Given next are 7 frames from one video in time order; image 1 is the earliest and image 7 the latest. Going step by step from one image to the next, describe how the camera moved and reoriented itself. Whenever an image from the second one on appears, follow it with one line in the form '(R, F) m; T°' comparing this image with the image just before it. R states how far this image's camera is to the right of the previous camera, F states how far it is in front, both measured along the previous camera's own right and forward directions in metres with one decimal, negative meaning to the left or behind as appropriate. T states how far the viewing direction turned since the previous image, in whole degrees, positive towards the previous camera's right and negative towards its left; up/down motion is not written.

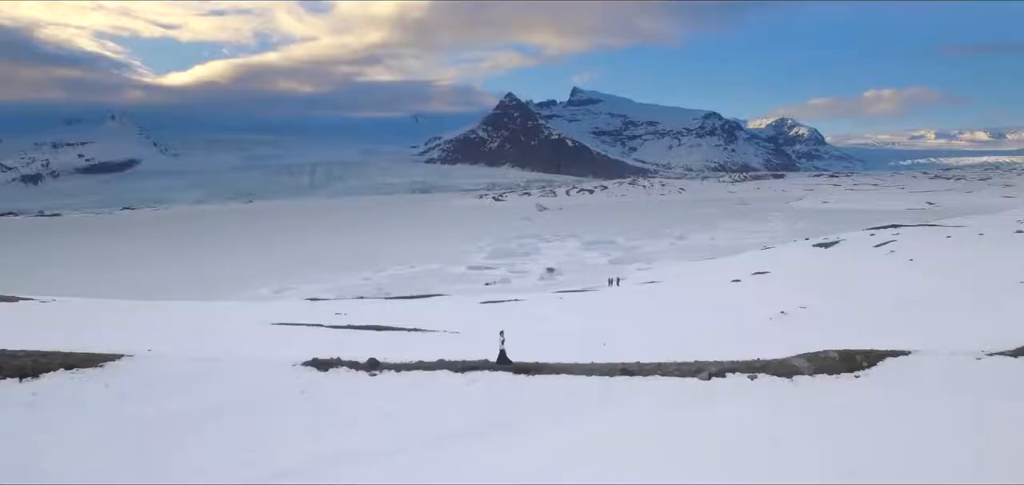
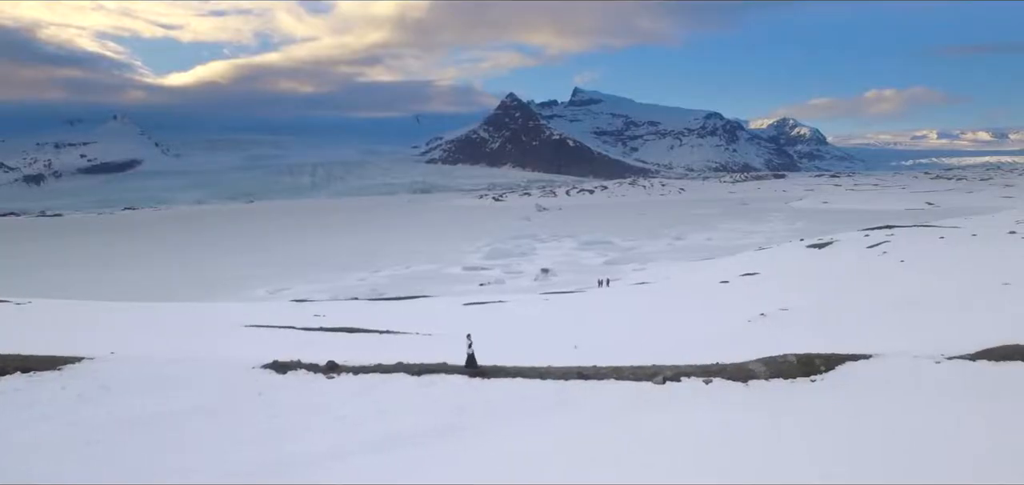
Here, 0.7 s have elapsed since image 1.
(+0.5, 0.0) m; 0°
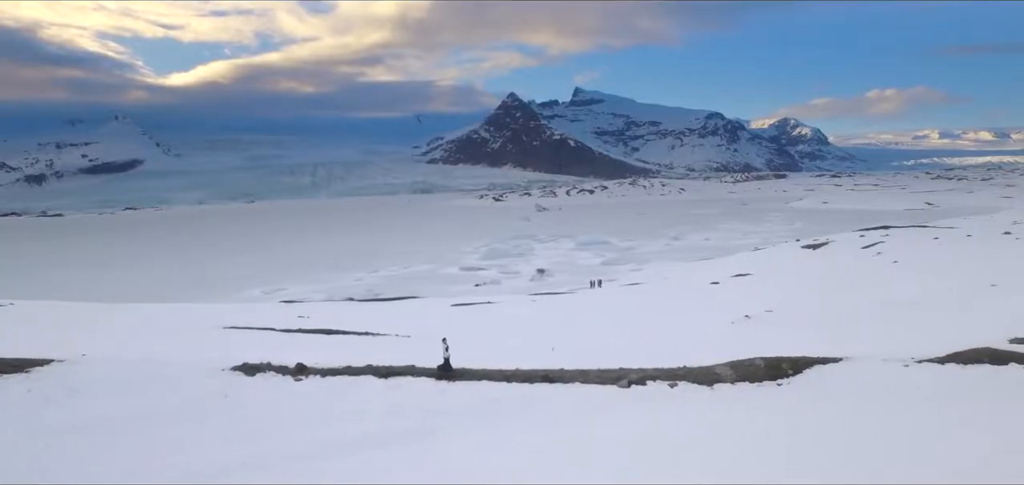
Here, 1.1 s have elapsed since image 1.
(+0.4, 0.0) m; 0°
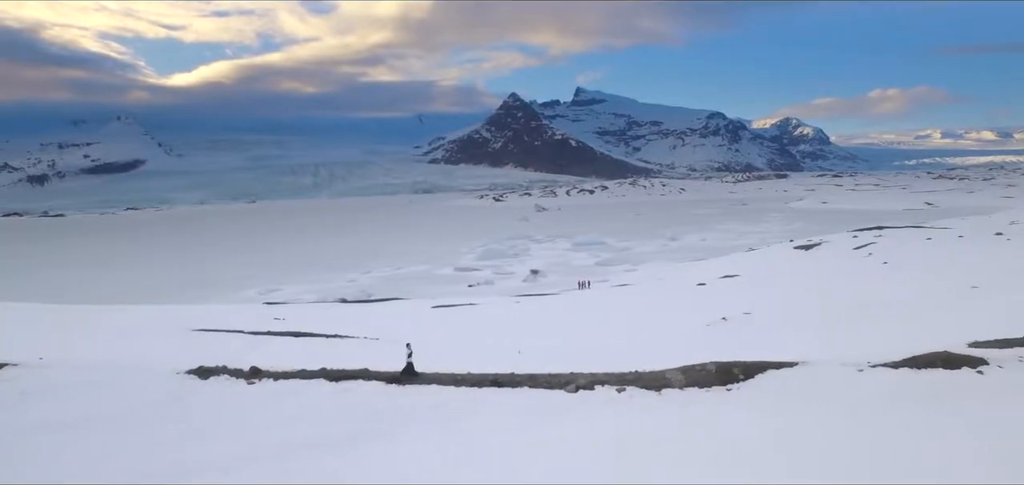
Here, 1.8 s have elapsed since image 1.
(+0.6, +0.1) m; 0°
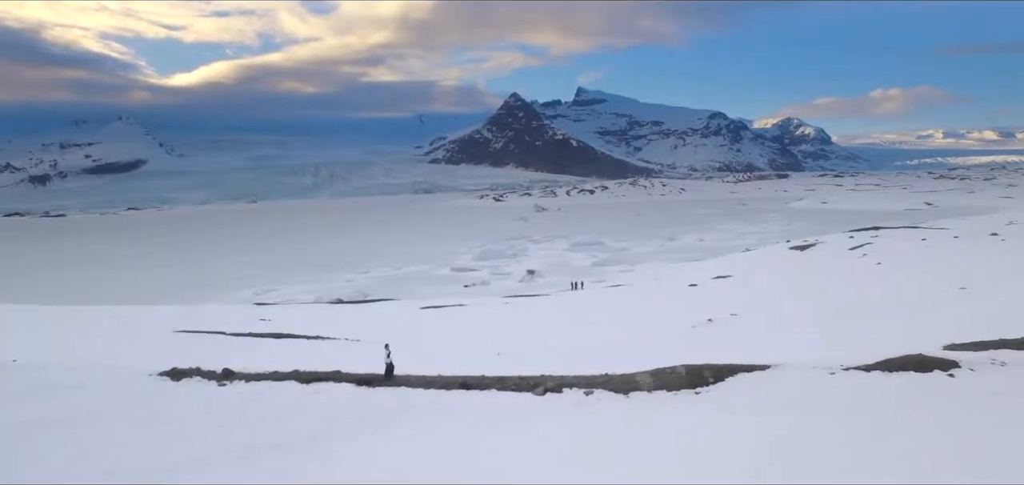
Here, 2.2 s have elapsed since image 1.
(+0.4, 0.0) m; 0°
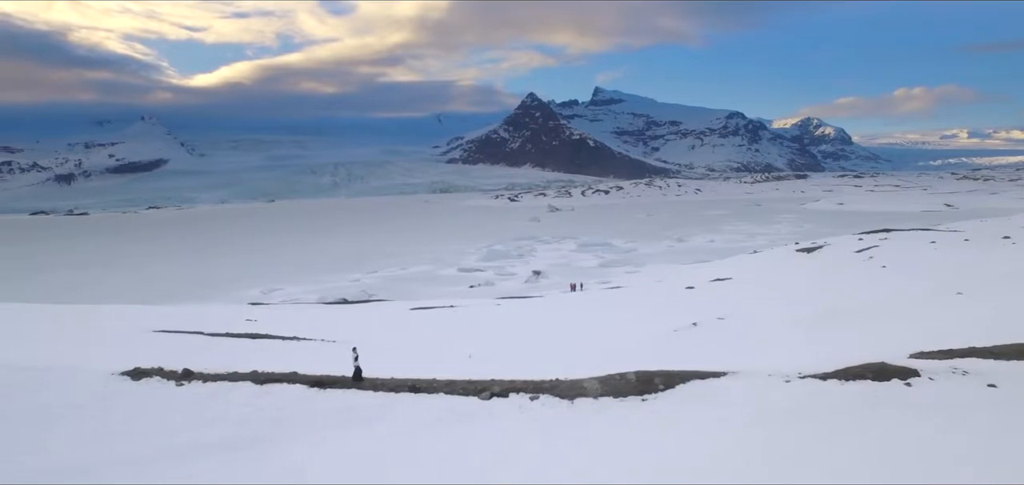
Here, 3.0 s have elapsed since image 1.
(+0.8, +0.1) m; -1°
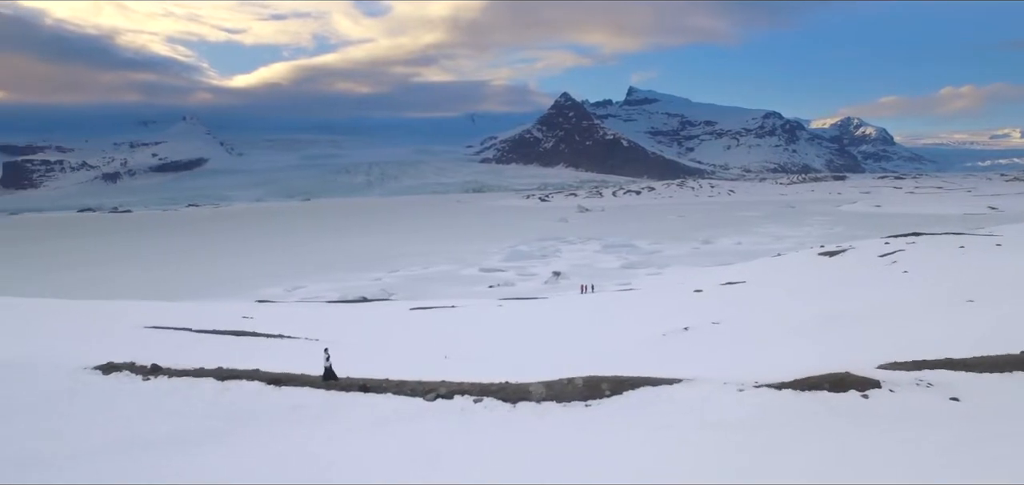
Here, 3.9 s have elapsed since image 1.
(+1.0, +0.1) m; -3°
